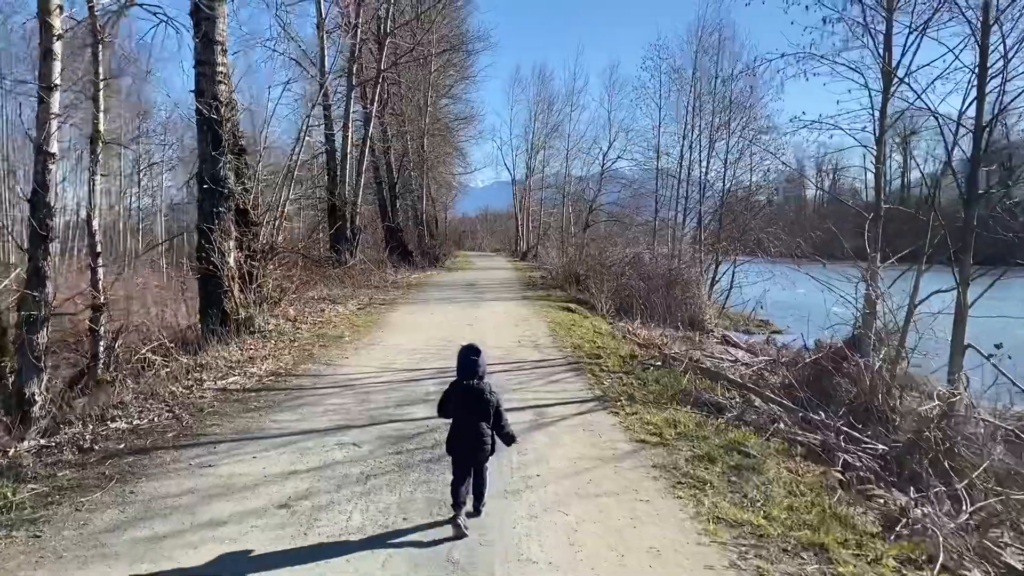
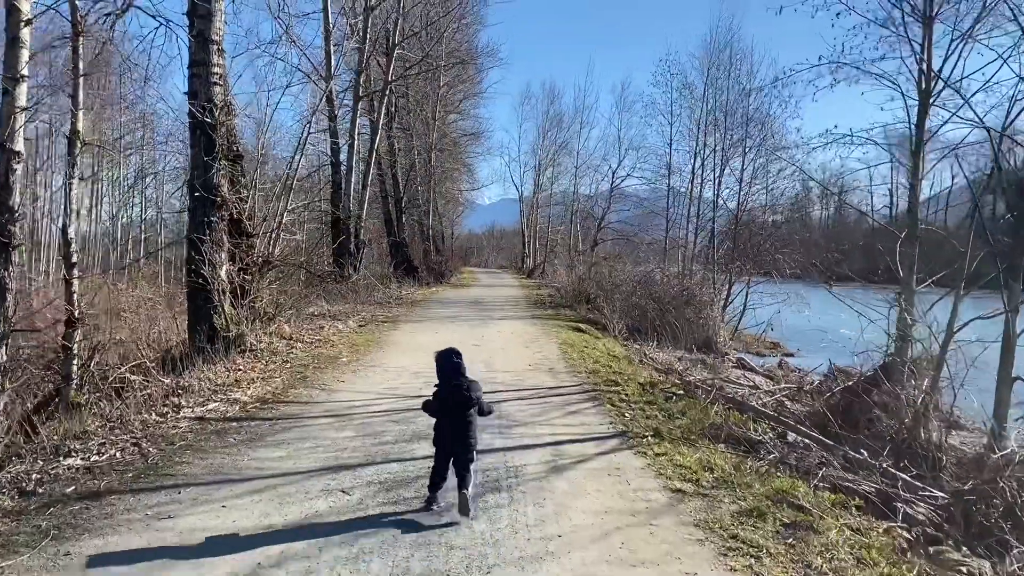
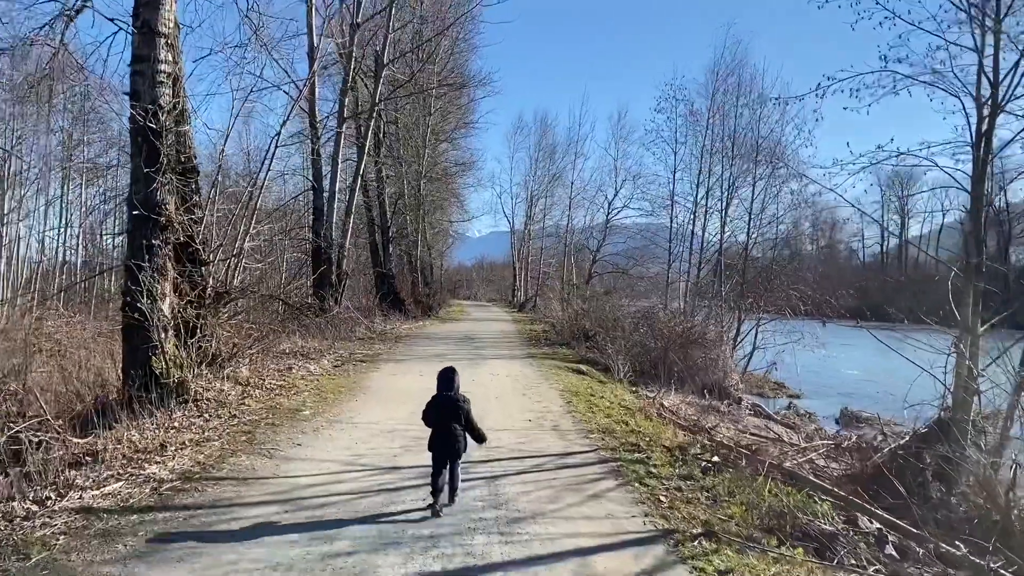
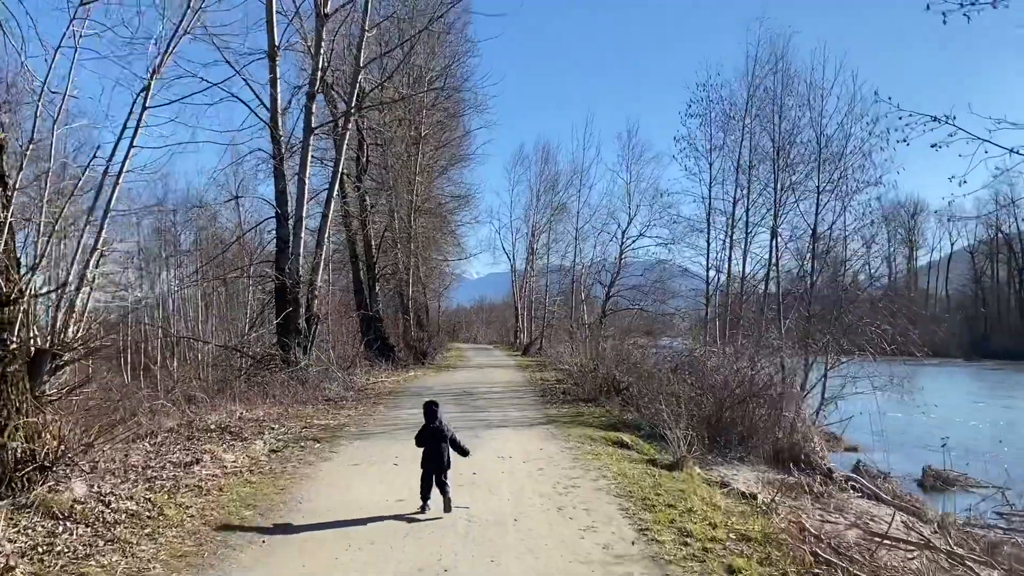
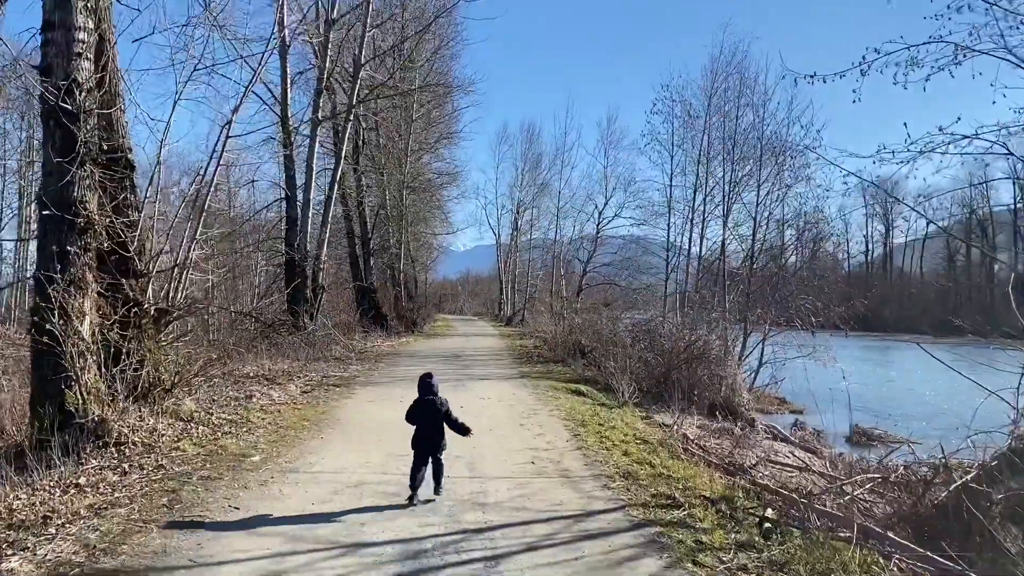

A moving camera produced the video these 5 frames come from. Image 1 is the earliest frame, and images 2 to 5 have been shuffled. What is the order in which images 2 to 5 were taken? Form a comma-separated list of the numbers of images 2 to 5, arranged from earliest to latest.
2, 3, 5, 4
